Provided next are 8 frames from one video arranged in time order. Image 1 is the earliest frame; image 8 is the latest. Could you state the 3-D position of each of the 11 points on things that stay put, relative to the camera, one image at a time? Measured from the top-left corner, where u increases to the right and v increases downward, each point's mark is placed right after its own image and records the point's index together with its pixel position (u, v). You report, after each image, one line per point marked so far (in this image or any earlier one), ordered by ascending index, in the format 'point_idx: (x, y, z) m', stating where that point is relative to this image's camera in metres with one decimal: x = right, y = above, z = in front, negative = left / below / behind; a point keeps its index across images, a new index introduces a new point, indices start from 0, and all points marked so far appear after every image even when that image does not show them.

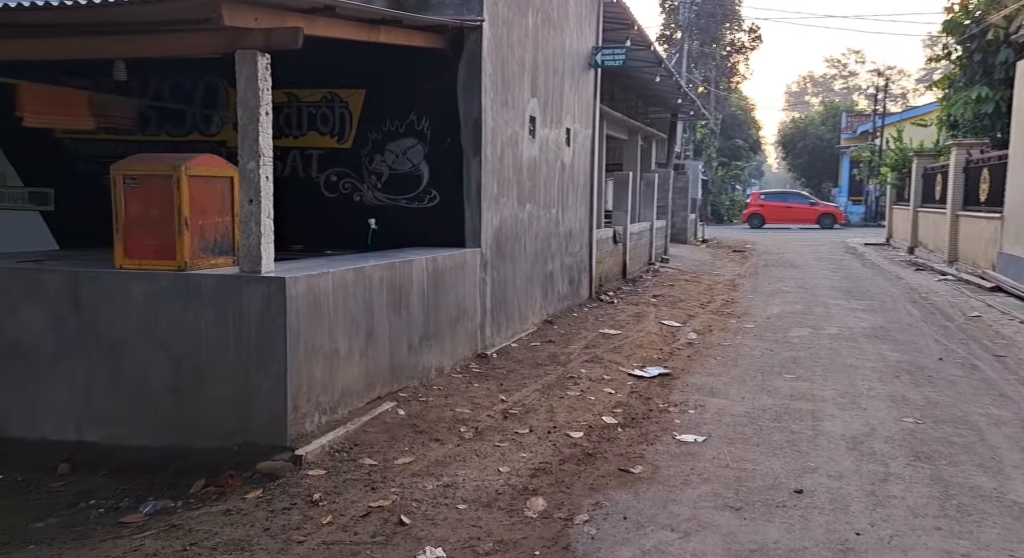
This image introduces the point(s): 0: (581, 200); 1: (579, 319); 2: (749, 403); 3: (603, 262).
0: (+0.9, +1.0, +11.5) m
1: (+0.8, -0.5, +10.6) m
2: (+1.8, -1.0, +7.0) m
3: (+1.5, +0.3, +14.6) m
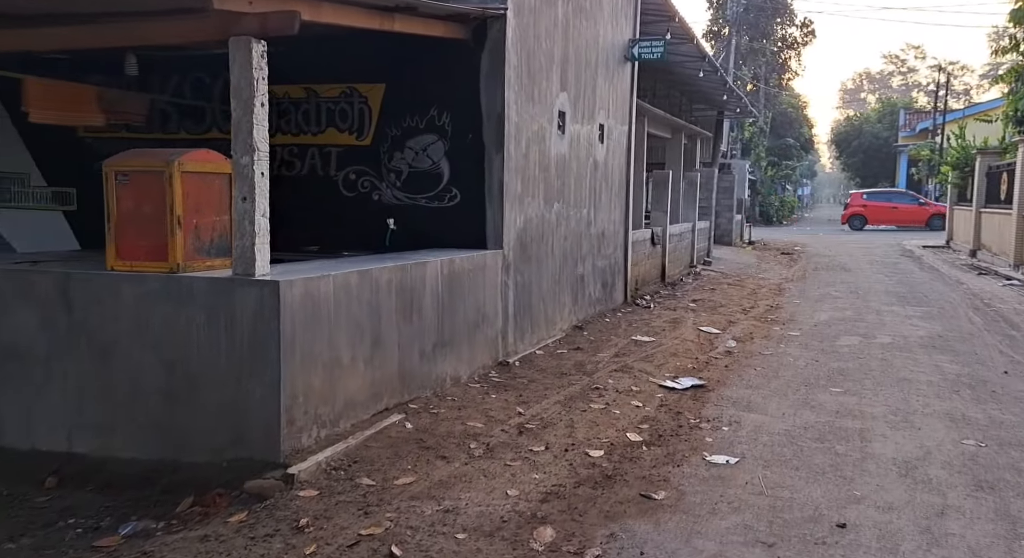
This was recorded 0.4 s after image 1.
0: (+1.3, +1.0, +11.2) m
1: (+1.2, -0.5, +10.2) m
2: (+2.0, -1.0, +6.6) m
3: (+2.1, +0.3, +14.2) m
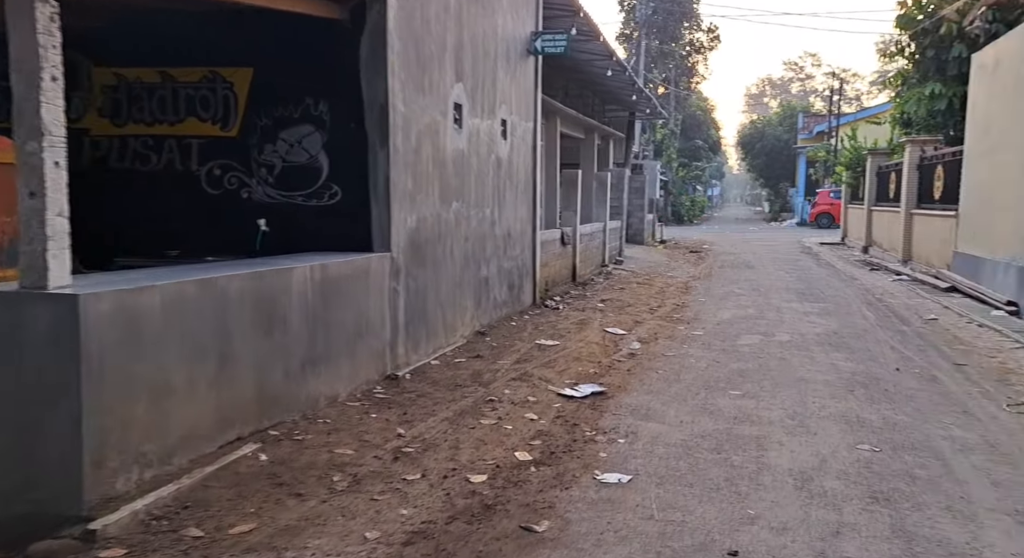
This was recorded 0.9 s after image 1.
0: (+0.1, +1.0, +10.9) m
1: (0.0, -0.6, +9.9) m
2: (+1.2, -1.0, +6.3) m
3: (+0.6, +0.2, +14.0) m
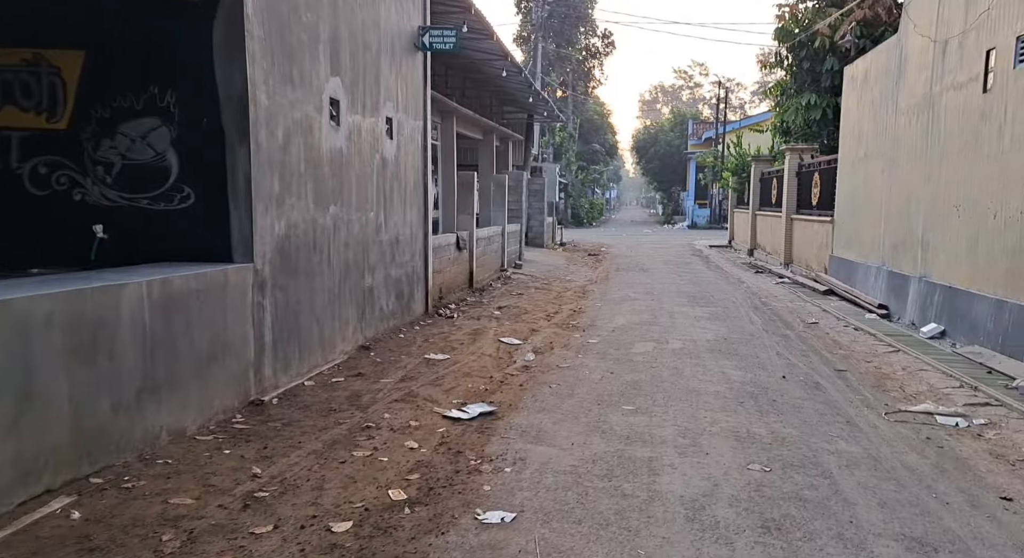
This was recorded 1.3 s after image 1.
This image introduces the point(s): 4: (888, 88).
0: (-1.2, +0.9, +10.4) m
1: (-1.2, -0.7, +9.4) m
2: (+0.4, -1.1, +6.0) m
3: (-1.1, +0.2, +13.5) m
4: (+5.8, +3.0, +14.1) m
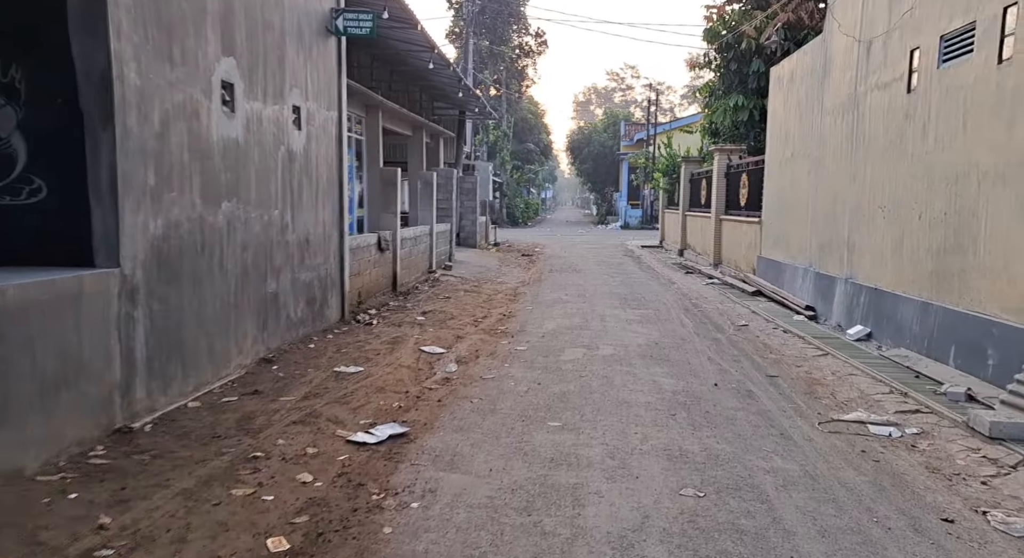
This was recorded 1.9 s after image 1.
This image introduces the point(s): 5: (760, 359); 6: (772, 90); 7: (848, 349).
0: (-2.0, +0.8, +9.6) m
1: (-1.9, -0.7, +8.7) m
2: (-0.1, -1.2, +5.4) m
3: (-2.1, +0.1, +12.8) m
4: (+4.7, +2.9, +13.9) m
5: (+2.8, -0.9, +10.0) m
6: (+4.8, +3.4, +16.3) m
7: (+3.8, -0.8, +10.4) m
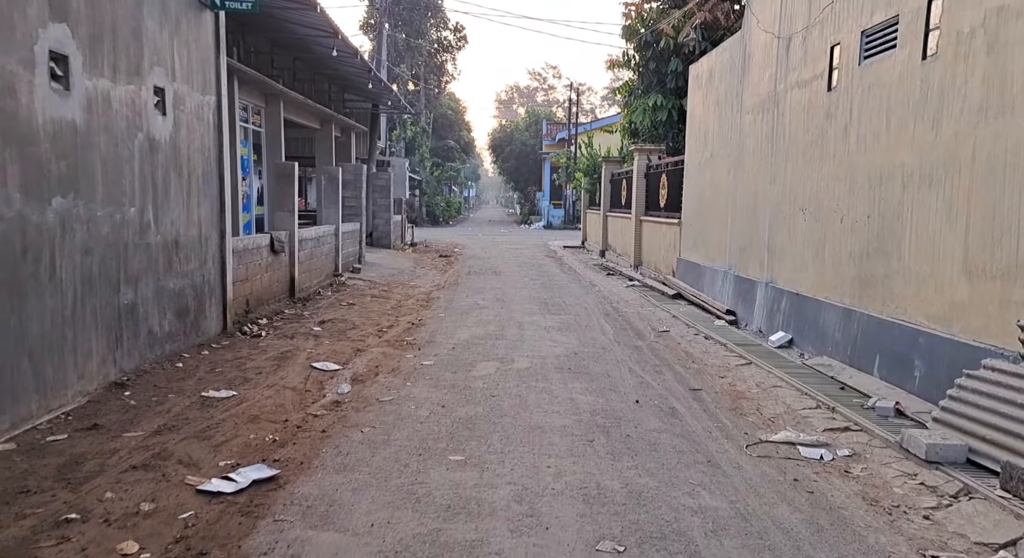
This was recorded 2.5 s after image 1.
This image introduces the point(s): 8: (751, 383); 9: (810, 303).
0: (-3.0, +0.8, +8.6) m
1: (-2.8, -0.8, +7.6) m
2: (-0.7, -1.3, +4.5) m
3: (-3.3, 0.0, +11.7) m
4: (+3.3, +2.9, +13.3) m
5: (+1.8, -0.9, +9.3) m
6: (+3.3, +3.3, +15.8) m
7: (+2.8, -0.9, +9.8) m
8: (+2.3, -1.0, +8.6) m
9: (+3.3, -0.3, +9.8) m
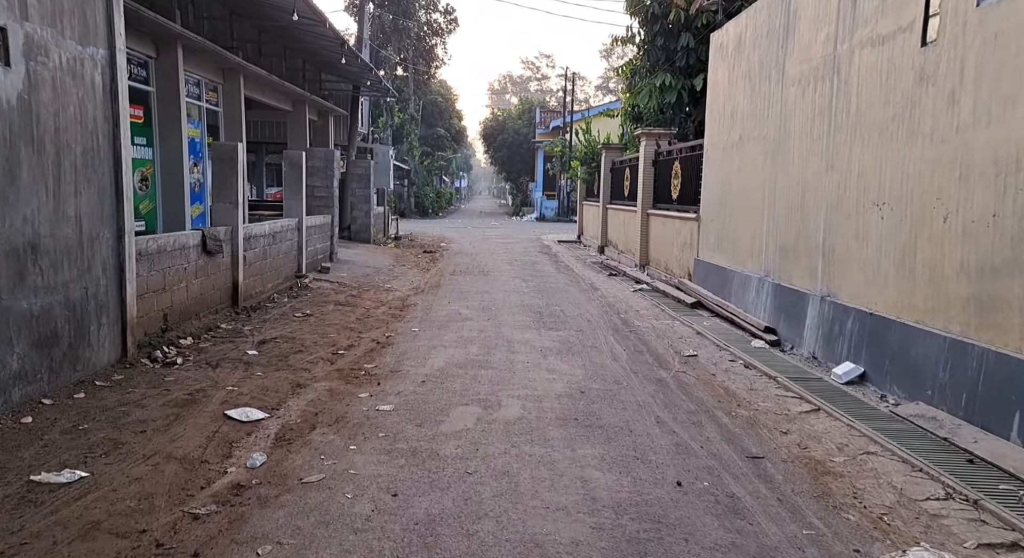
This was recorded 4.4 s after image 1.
0: (-3.1, +0.6, +6.2) m
1: (-2.9, -0.9, +5.3) m
2: (-0.7, -1.4, +2.2) m
3: (-3.5, 0.0, +9.3) m
4: (+3.2, +2.8, +11.0) m
5: (+1.7, -1.1, +7.0) m
6: (+3.1, +3.3, +13.4) m
7: (+2.7, -1.0, +7.5) m
8: (+2.2, -1.2, +6.2) m
9: (+3.2, -0.4, +7.5) m
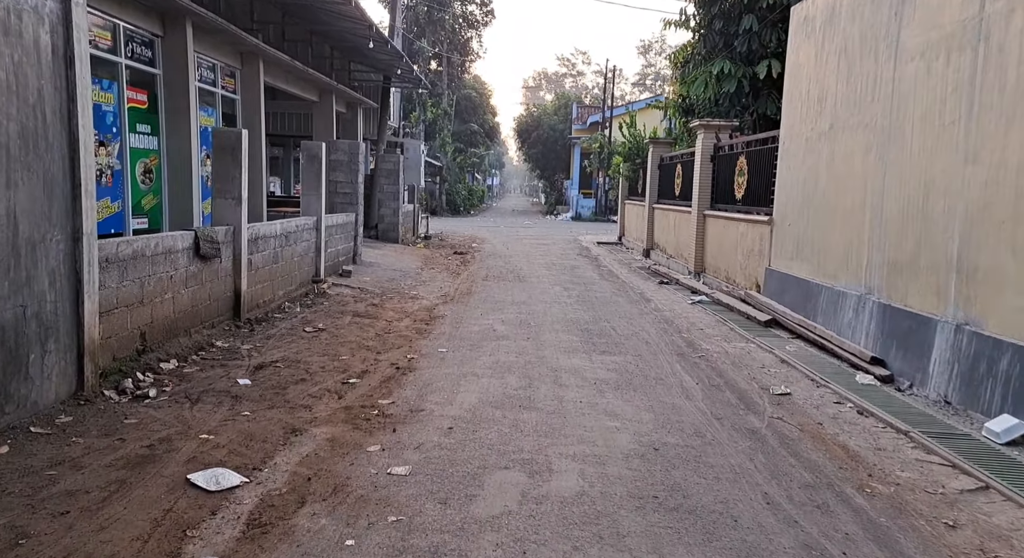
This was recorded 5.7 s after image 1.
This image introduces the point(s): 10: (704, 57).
0: (-2.7, +0.5, +4.6) m
1: (-2.6, -1.0, +3.7) m
2: (-0.6, -1.6, +0.5) m
3: (-3.0, -0.1, +7.7) m
4: (+3.7, +2.6, +9.2) m
5: (+2.0, -1.2, +5.2) m
6: (+3.8, +3.1, +11.6) m
7: (+3.1, -1.2, +5.7) m
8: (+2.5, -1.4, +4.5) m
9: (+3.5, -0.6, +5.7) m
10: (+4.1, +4.7, +18.9) m
